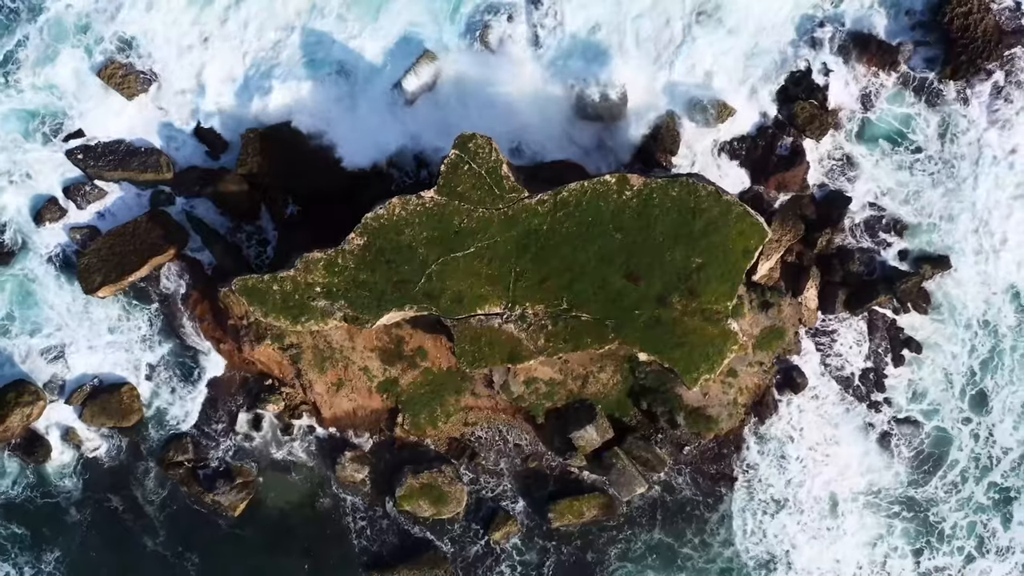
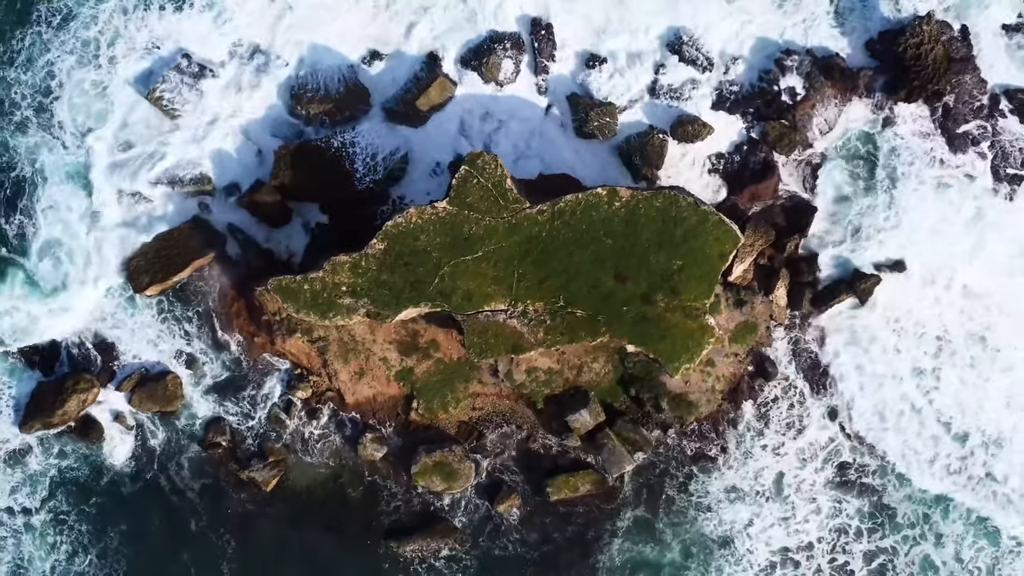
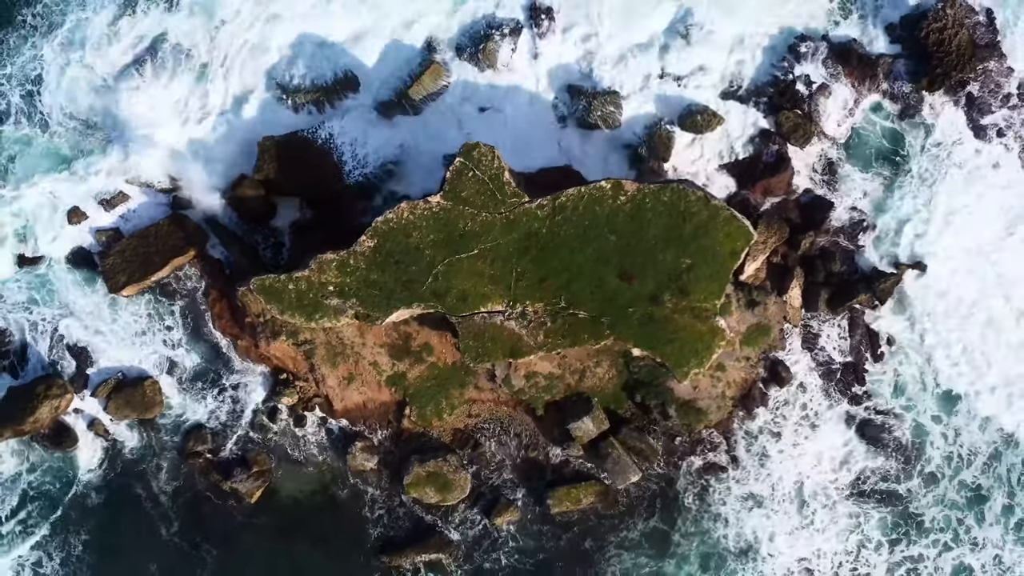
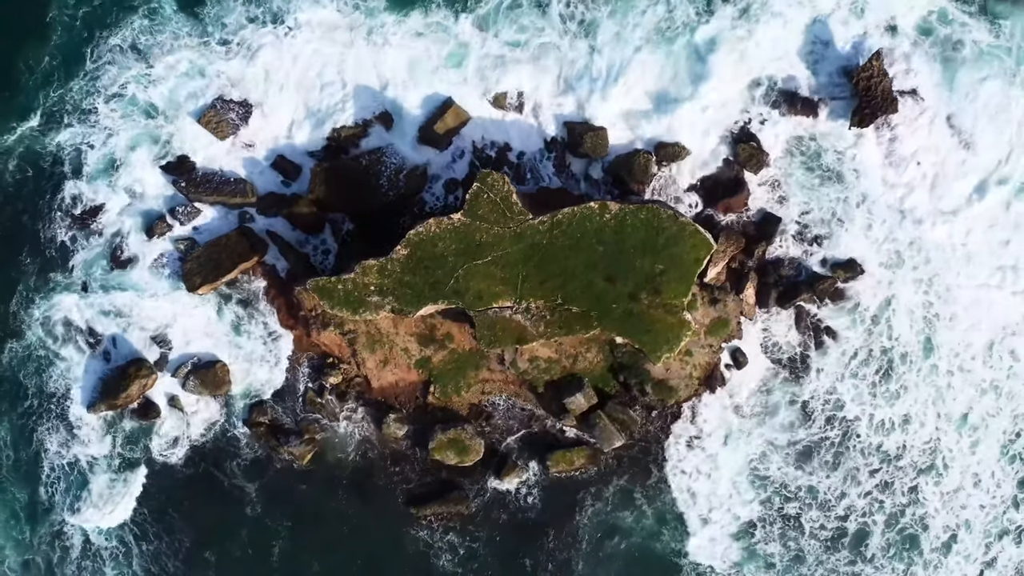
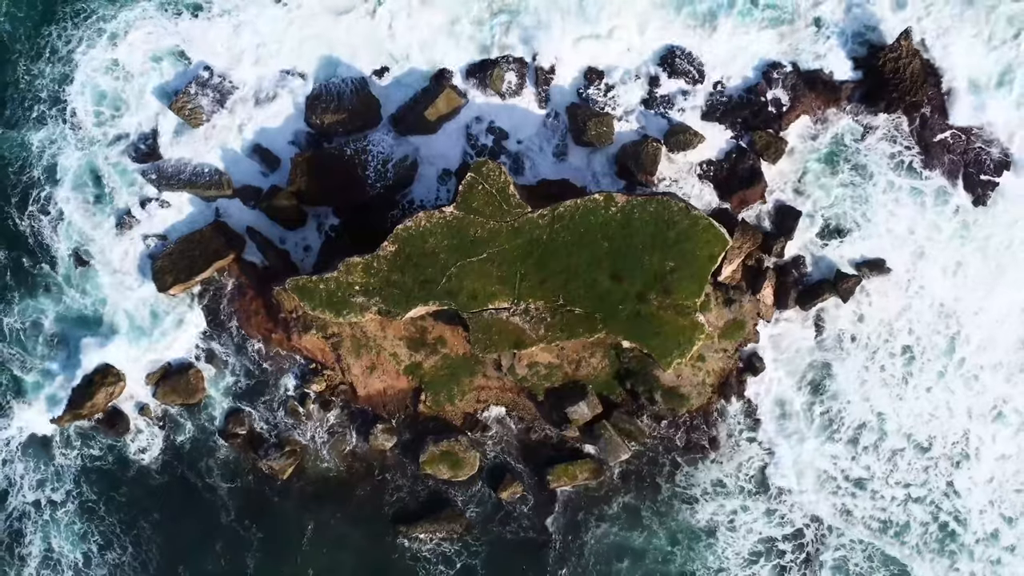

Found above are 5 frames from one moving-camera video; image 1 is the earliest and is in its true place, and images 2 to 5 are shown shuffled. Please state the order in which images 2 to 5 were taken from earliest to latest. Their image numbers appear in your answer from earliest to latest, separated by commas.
3, 2, 5, 4
